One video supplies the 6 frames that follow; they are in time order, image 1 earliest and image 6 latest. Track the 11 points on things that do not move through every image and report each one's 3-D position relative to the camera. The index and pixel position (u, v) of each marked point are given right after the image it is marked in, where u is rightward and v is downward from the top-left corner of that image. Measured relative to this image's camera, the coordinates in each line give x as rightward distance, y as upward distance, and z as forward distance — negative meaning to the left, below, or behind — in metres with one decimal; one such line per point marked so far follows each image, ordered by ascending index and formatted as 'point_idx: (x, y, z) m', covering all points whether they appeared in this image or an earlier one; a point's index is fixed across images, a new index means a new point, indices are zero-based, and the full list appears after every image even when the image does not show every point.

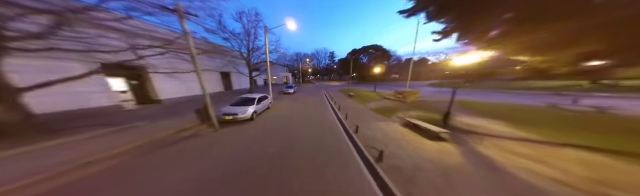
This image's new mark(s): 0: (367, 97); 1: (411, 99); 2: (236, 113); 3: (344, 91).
0: (+5.5, -0.1, +12.1) m
1: (+8.7, -0.4, +9.9) m
2: (-4.9, -0.9, +6.1) m
3: (+4.3, +1.1, +18.6) m
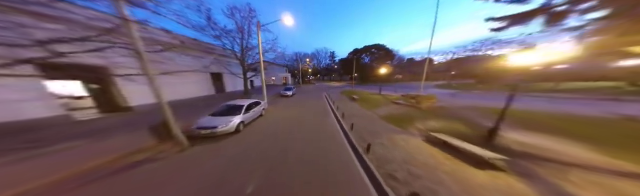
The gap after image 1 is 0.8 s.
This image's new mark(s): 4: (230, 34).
0: (+5.6, -0.5, +10.9) m
1: (+8.7, -0.8, +8.6) m
2: (-4.9, -1.3, +4.9) m
3: (+4.4, +0.7, +17.4) m
4: (-10.5, +7.4, +12.0) m
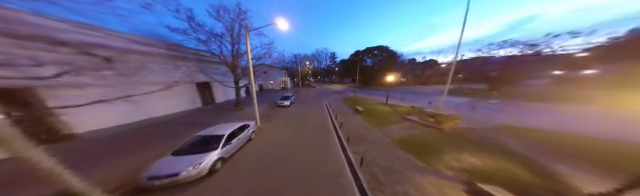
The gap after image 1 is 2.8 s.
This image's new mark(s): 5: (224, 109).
0: (+5.6, -1.7, +9.5) m
1: (+8.8, -1.9, +7.2) m
2: (-4.8, -2.5, +3.6) m
3: (+4.5, -0.5, +16.0) m
4: (-10.5, +6.2, +10.7) m
5: (-10.9, -1.5, +11.6) m
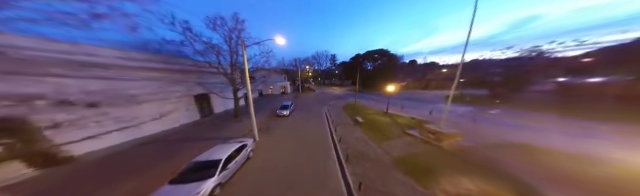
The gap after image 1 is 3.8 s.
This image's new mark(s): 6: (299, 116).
0: (+5.6, -2.8, +9.4) m
1: (+8.7, -3.0, +7.1) m
2: (-4.9, -3.6, +3.5) m
3: (+4.4, -1.6, +15.9) m
4: (-10.6, +5.1, +10.7) m
5: (-11.0, -2.6, +11.6) m
6: (-2.9, -2.4, +14.0) m
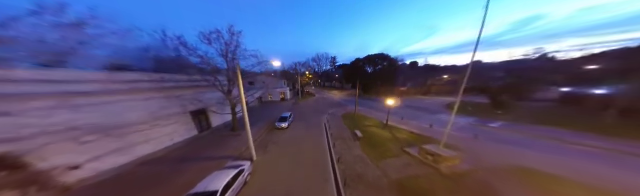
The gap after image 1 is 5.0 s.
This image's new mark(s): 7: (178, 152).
0: (+5.4, -4.1, +9.3) m
1: (+8.6, -4.4, +7.0) m
2: (-5.1, -4.9, +3.5) m
3: (+4.3, -3.0, +15.8) m
4: (-10.7, +3.7, +10.7) m
5: (-11.1, -4.0, +11.6) m
6: (-3.0, -3.8, +13.9) m
7: (-11.5, -4.3, +8.6) m
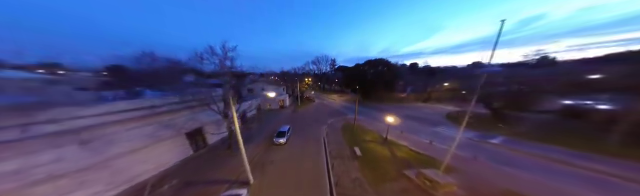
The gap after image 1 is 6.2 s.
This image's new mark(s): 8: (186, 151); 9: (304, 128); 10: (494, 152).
0: (+5.3, -5.9, +9.2) m
1: (+8.4, -6.1, +6.9) m
2: (-5.2, -6.7, +3.4) m
3: (+4.2, -4.7, +15.7) m
4: (-10.8, +2.0, +10.6) m
5: (-11.3, -5.7, +11.5) m
6: (-3.1, -5.6, +13.8) m
7: (-11.6, -6.1, +8.5) m
8: (-15.2, -5.8, +11.9) m
9: (-2.8, -4.6, +18.6) m
10: (+20.8, -5.8, +12.5) m
